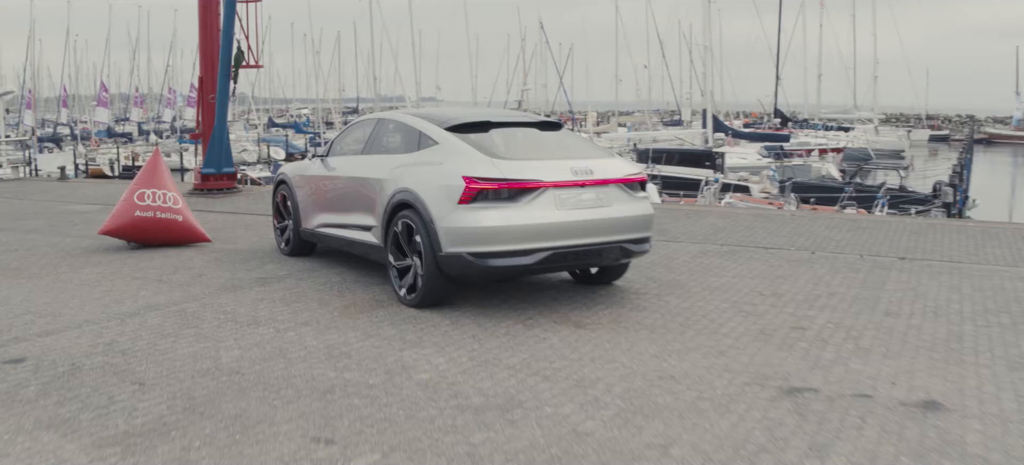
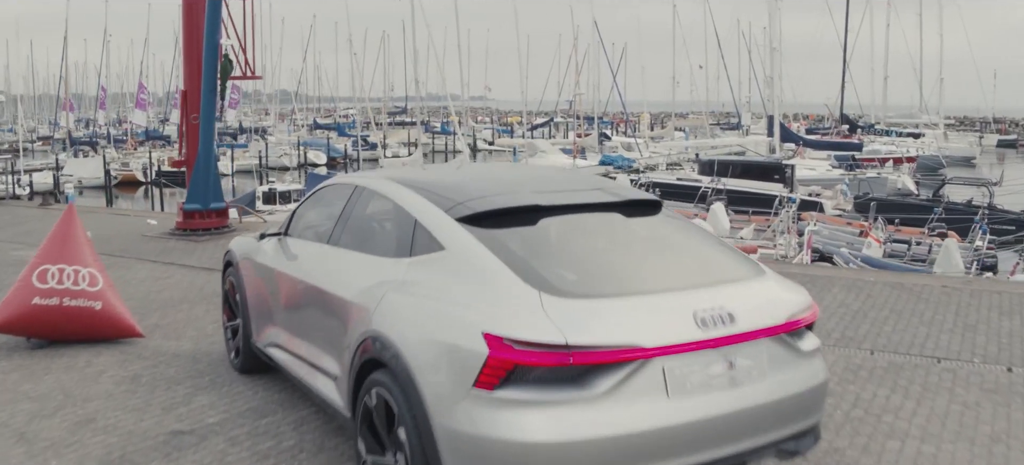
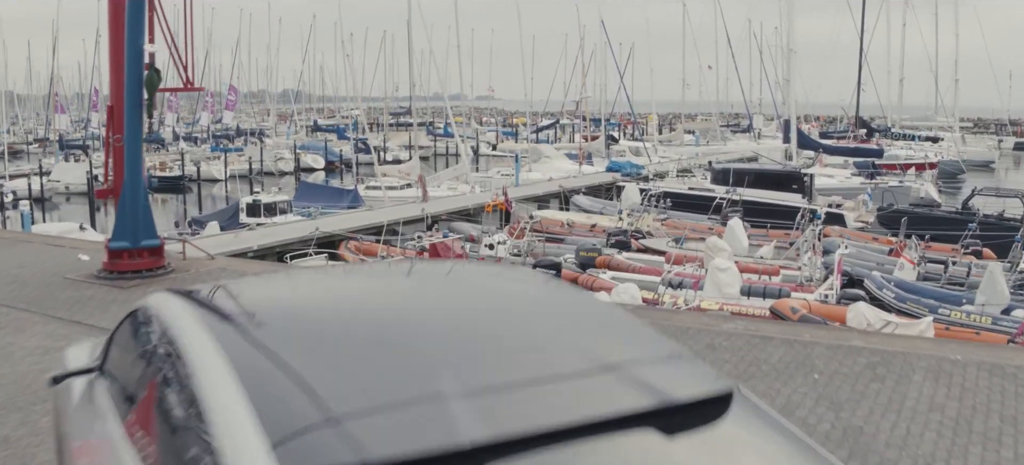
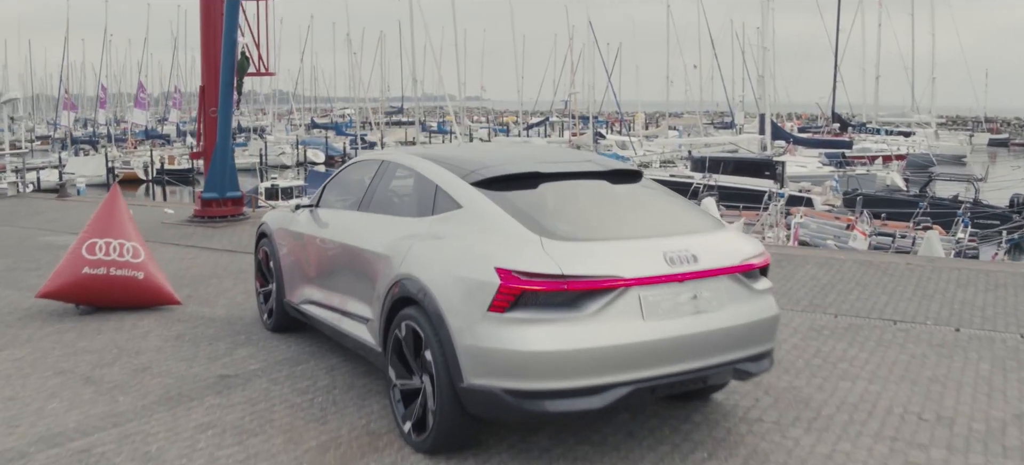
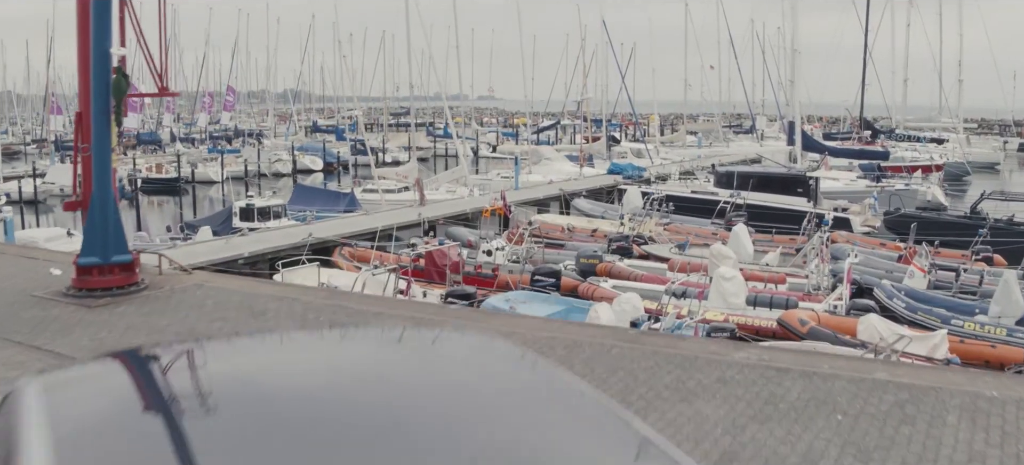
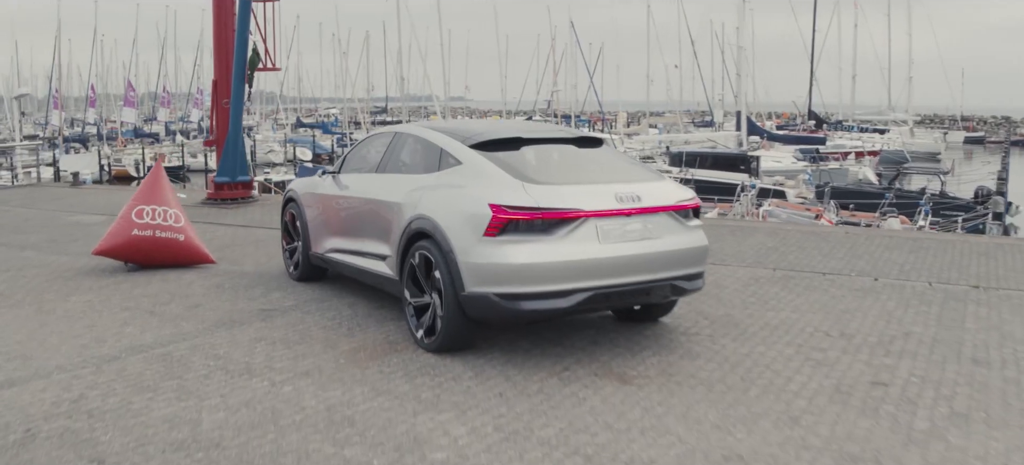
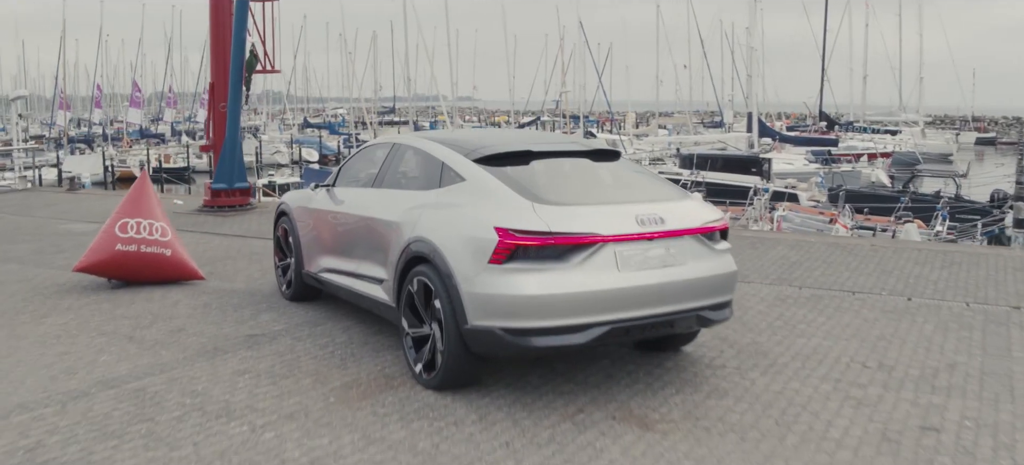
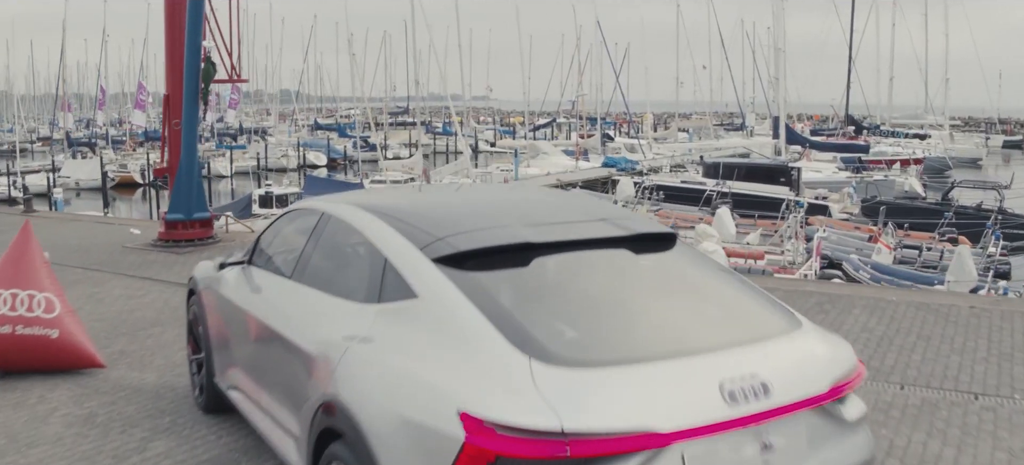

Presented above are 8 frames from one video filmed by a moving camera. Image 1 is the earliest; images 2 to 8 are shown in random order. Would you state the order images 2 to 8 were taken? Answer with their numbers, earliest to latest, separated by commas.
6, 7, 4, 2, 8, 3, 5
